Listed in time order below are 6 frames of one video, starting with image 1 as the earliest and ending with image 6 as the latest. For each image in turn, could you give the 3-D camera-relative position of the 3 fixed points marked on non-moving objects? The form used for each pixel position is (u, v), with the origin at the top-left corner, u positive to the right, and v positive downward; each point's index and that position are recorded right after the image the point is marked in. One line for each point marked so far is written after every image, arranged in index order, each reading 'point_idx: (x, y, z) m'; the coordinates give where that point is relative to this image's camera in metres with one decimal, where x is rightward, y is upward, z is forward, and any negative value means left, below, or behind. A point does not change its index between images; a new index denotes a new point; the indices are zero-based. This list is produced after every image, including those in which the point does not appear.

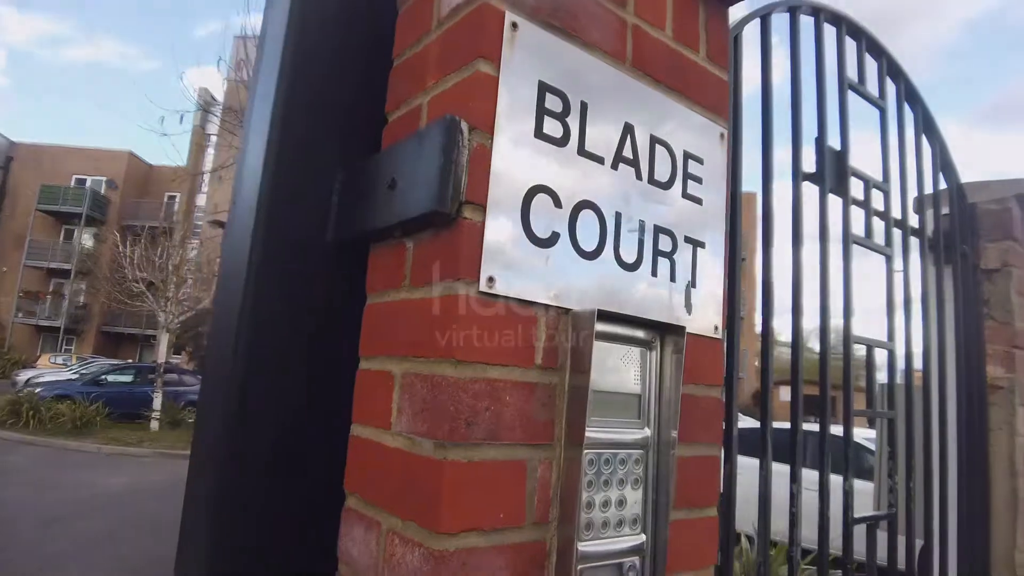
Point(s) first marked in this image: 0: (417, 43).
0: (-0.1, +0.3, +0.9) m
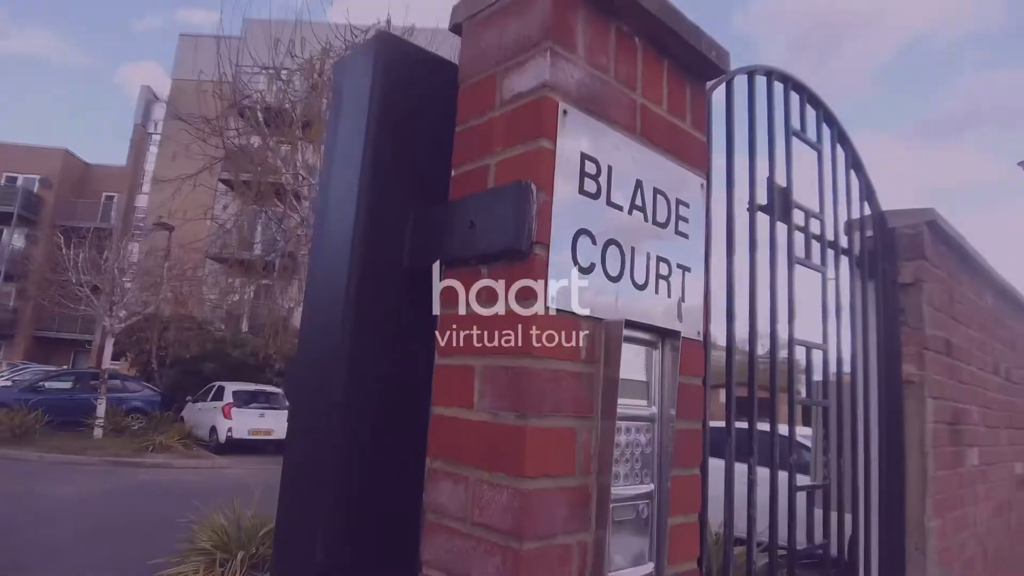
0: (-0.1, +0.3, +1.2) m
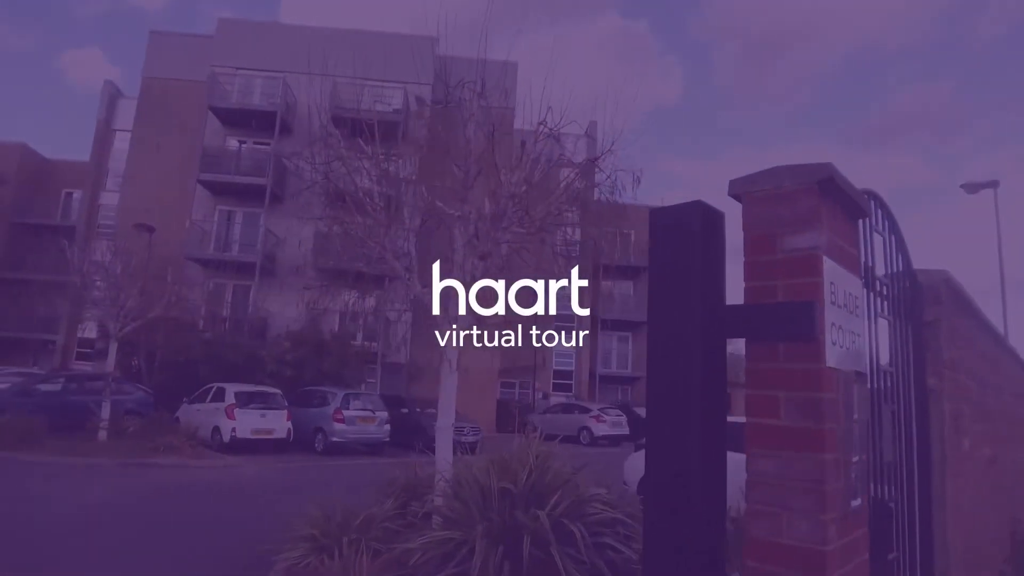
0: (+0.8, +0.1, +2.2) m
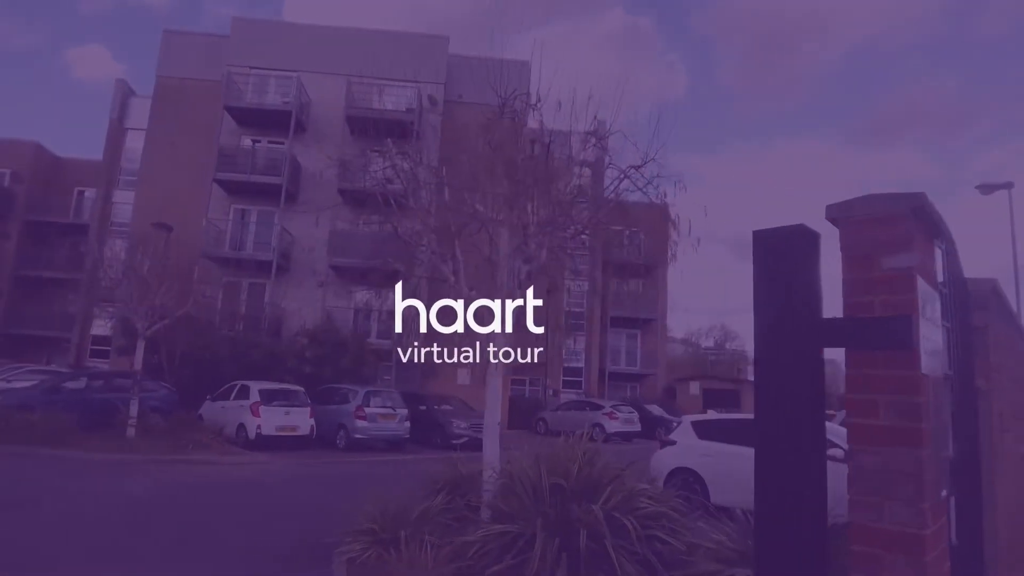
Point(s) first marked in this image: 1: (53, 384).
0: (+1.3, +0.1, +2.4) m
1: (-11.4, -2.4, +16.5) m
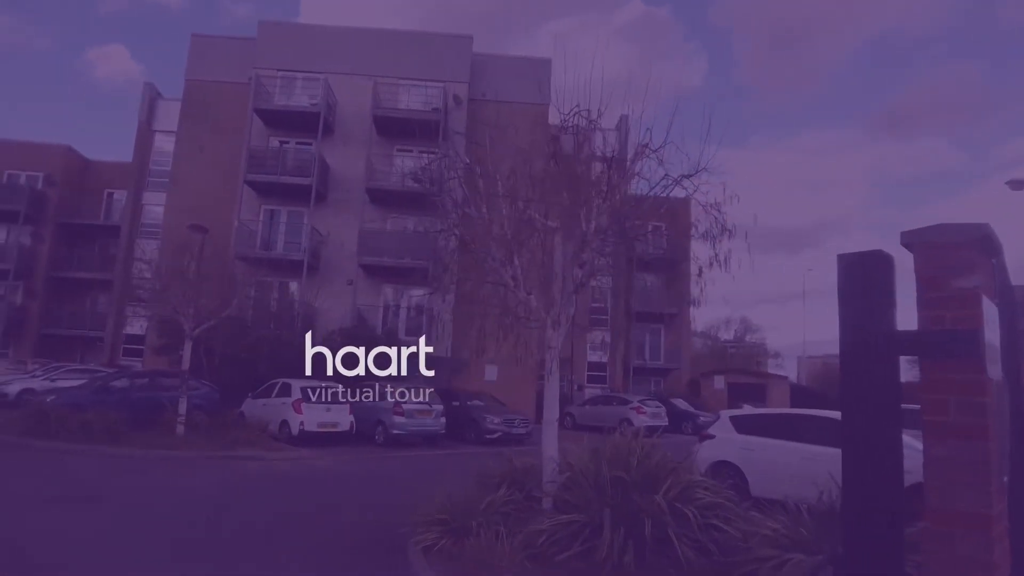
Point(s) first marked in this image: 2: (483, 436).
0: (+1.8, 0.0, +2.8) m
1: (-10.6, -2.4, +17.1) m
2: (-0.8, -4.1, +18.6) m
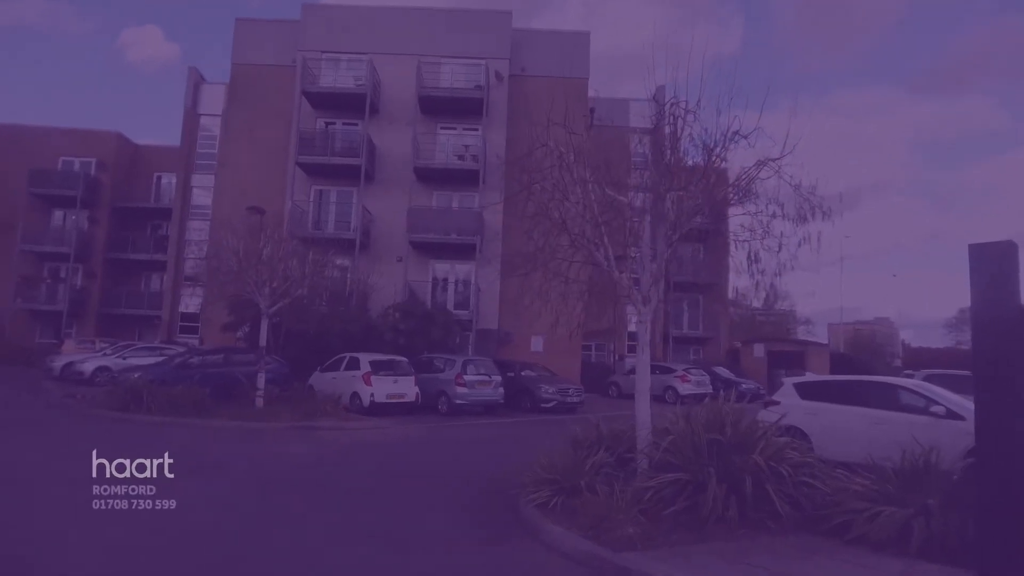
0: (+2.7, +0.1, +3.3) m
1: (-9.0, -2.0, +18.2) m
2: (+0.8, -3.4, +19.4) m
